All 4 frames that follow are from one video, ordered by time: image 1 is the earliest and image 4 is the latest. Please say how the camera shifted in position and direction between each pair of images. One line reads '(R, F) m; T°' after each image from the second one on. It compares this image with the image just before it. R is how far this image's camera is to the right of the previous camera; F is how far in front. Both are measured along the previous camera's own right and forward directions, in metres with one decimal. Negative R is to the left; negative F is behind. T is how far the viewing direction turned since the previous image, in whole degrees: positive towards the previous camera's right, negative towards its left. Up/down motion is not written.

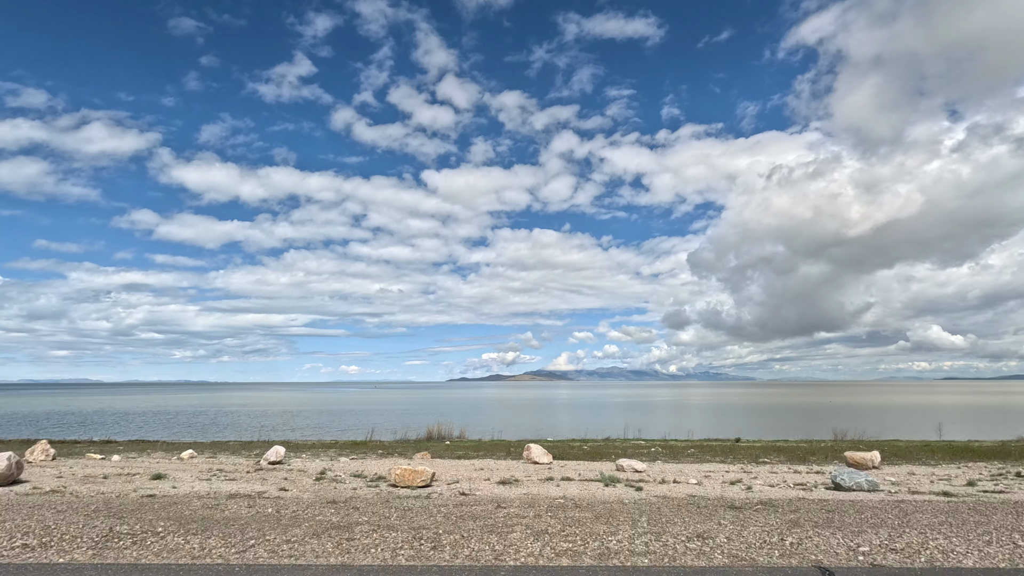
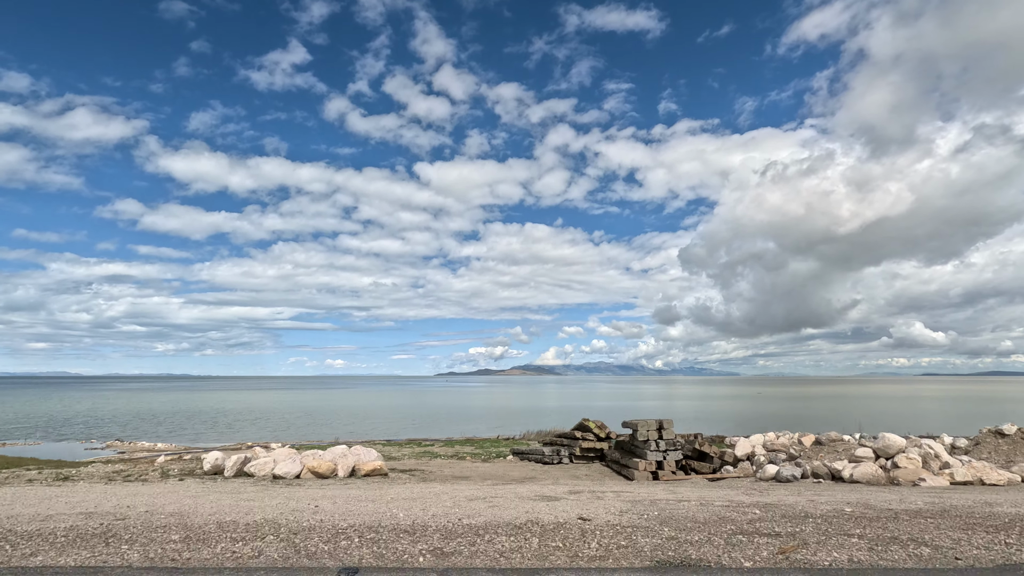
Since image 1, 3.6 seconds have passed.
(-5.4, +2.9) m; +1°
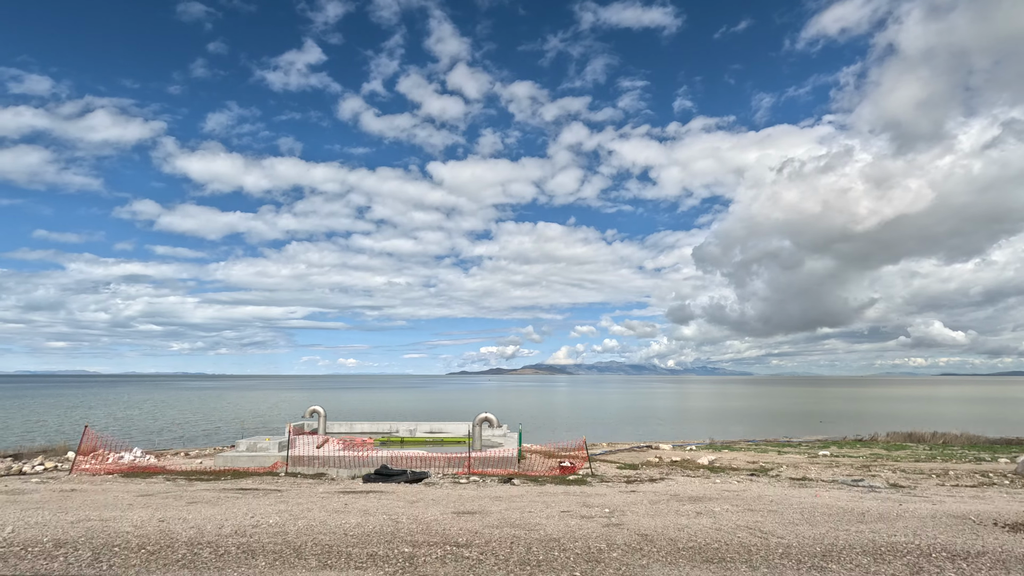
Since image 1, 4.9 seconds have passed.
(-1.8, +0.9) m; -1°
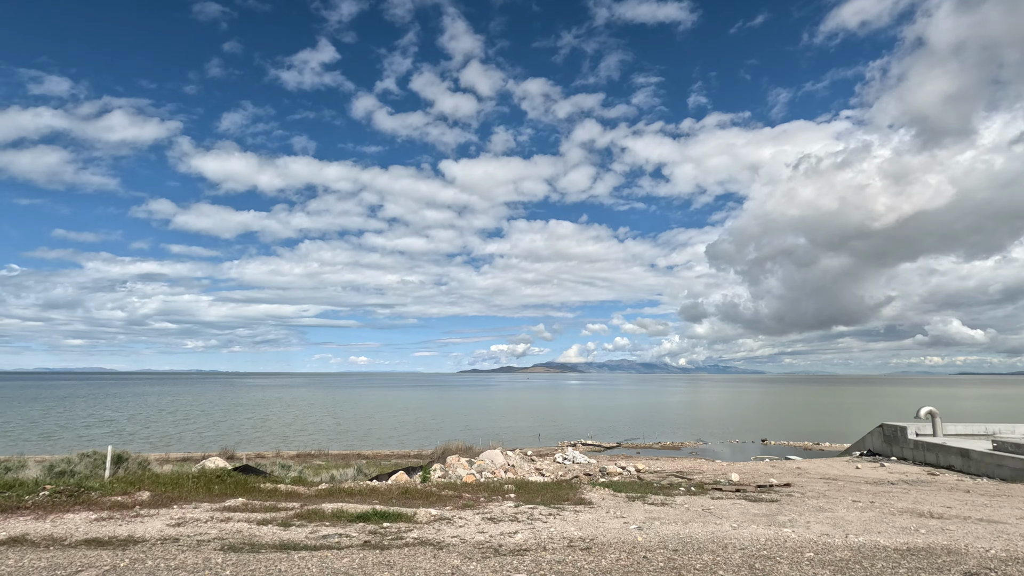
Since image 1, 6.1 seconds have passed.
(-1.6, +0.8) m; -1°
